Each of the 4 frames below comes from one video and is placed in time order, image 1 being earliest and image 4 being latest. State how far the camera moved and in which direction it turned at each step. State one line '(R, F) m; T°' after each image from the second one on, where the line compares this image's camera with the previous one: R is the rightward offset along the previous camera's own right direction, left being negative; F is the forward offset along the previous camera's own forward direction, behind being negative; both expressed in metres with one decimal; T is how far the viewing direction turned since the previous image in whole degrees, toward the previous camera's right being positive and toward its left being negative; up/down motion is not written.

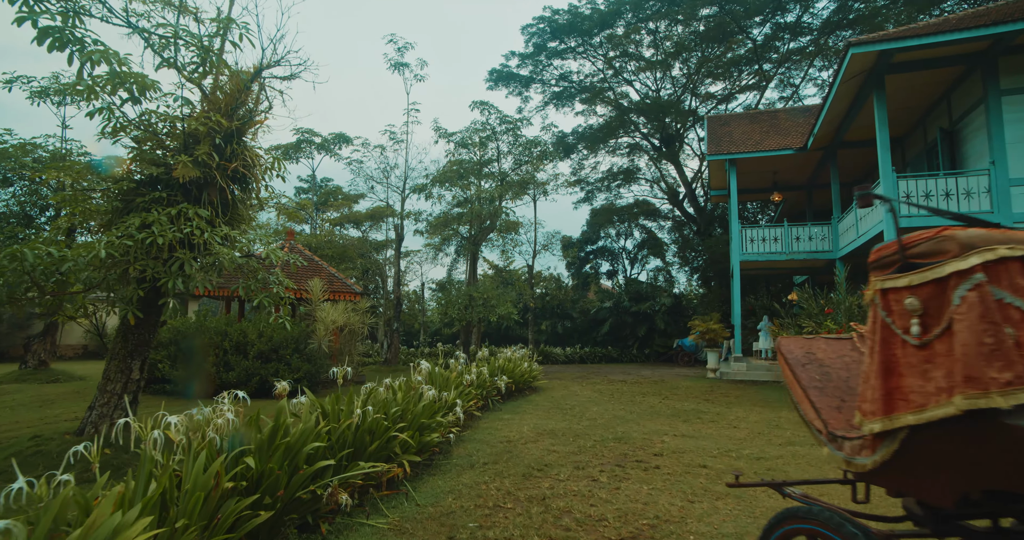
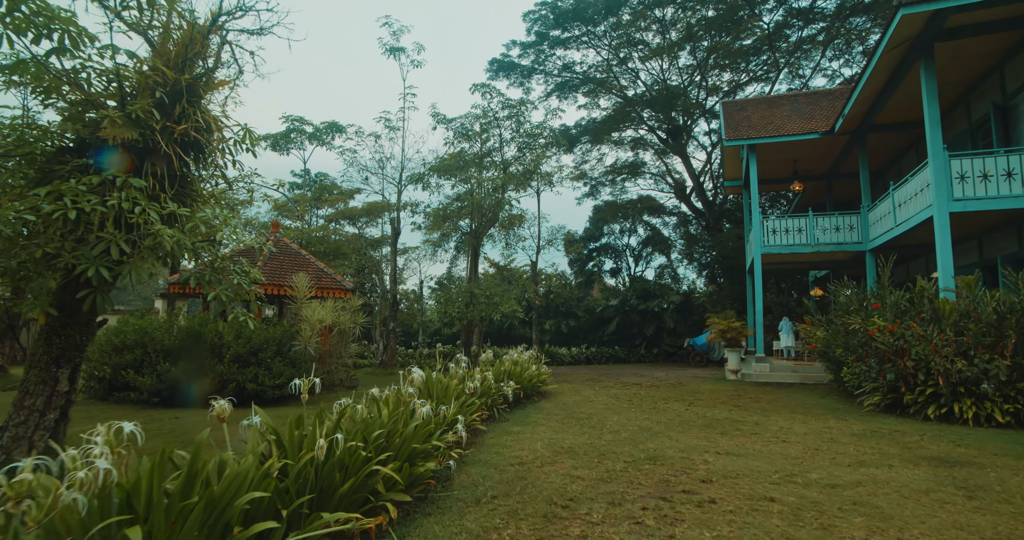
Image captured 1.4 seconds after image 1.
(-0.1, +1.1) m; 0°
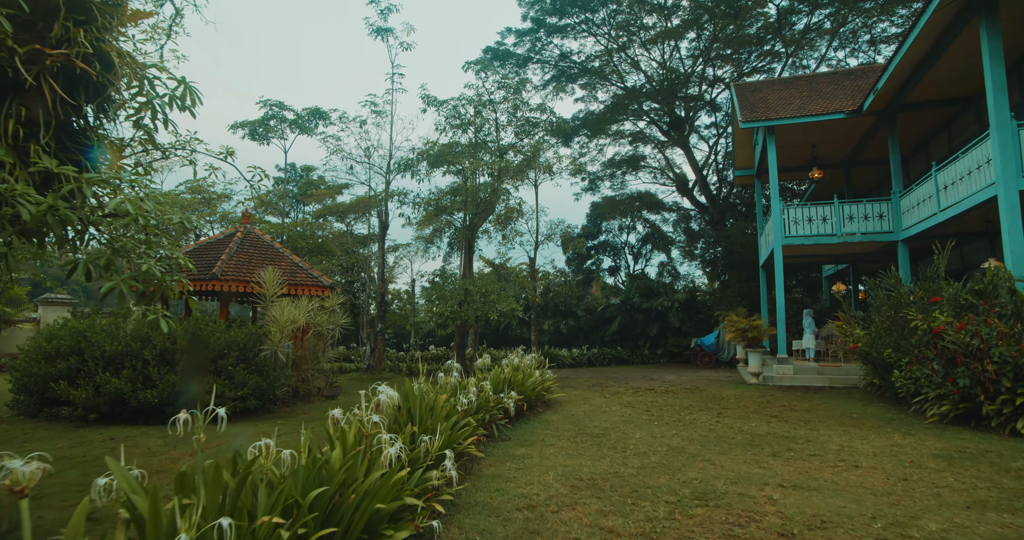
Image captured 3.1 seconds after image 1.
(-0.1, +1.3) m; 0°
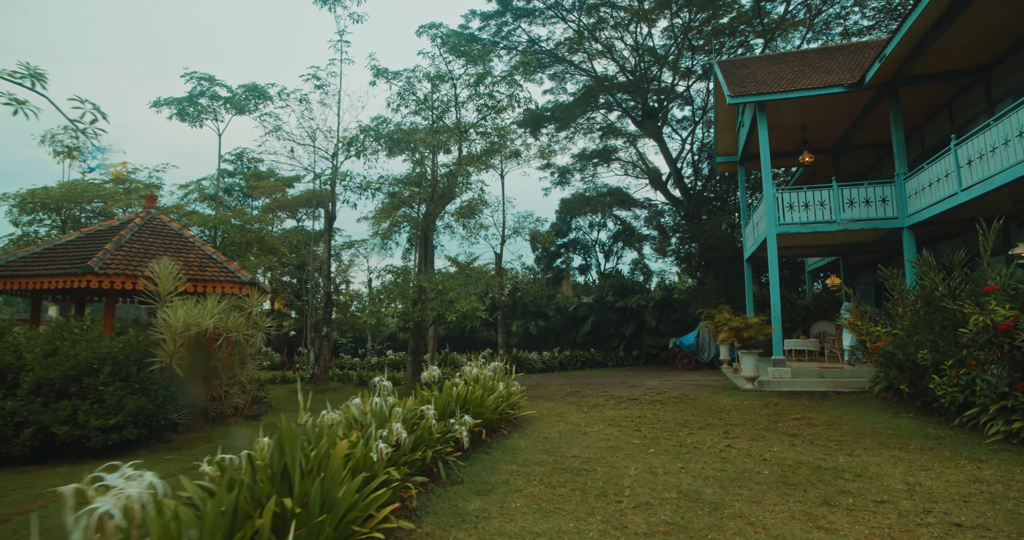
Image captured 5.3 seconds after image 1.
(+0.1, +1.7) m; +3°
